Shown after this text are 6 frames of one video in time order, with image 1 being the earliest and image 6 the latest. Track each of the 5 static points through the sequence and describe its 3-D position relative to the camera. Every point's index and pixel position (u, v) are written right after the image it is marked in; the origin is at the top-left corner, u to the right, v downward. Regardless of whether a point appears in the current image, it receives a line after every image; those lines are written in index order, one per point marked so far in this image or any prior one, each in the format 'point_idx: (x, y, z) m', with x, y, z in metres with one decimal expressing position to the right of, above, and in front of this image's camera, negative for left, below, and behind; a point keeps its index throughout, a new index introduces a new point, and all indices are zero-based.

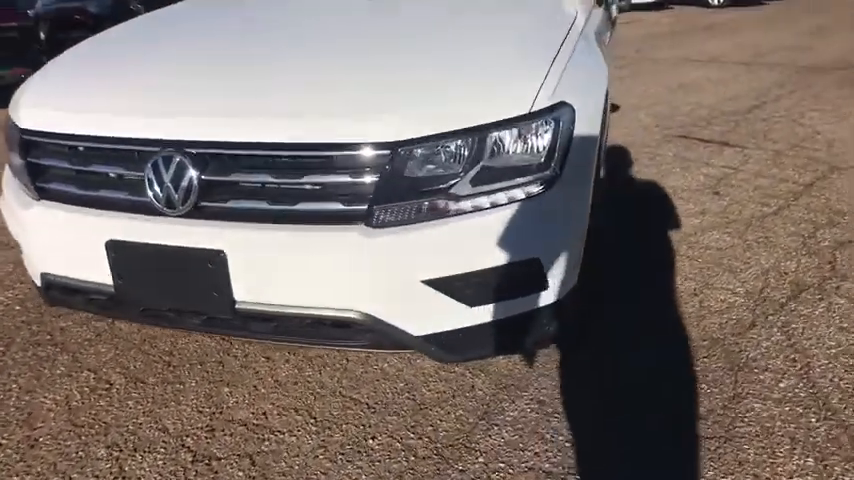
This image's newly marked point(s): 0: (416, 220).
0: (0.0, +0.1, +2.2) m
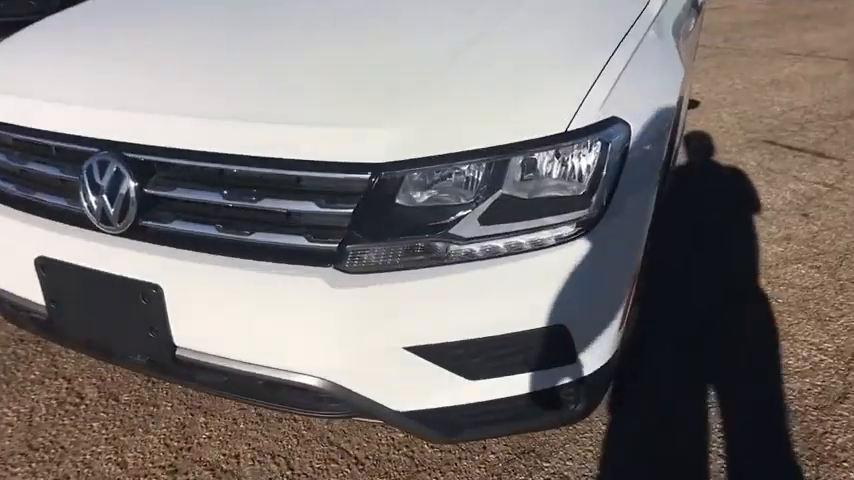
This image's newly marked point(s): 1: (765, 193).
0: (-0.1, 0.0, +1.7) m
1: (+1.7, +0.2, +4.1) m
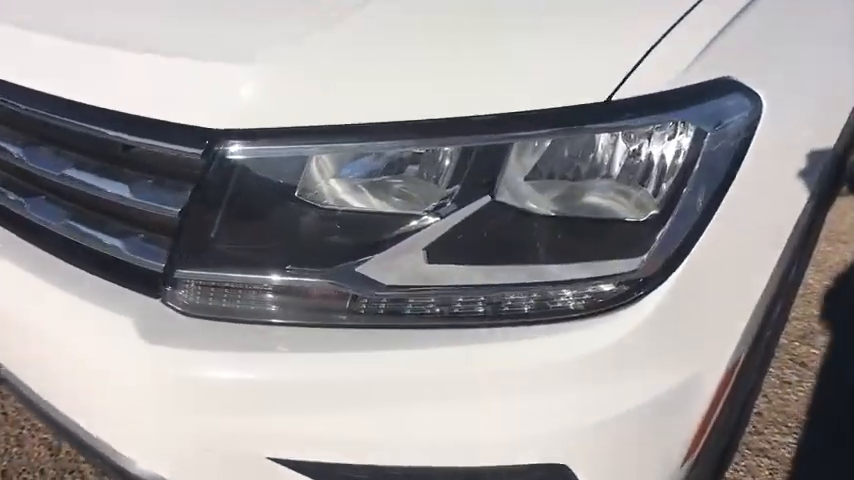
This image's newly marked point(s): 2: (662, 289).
0: (-0.2, -0.1, +1.0) m
1: (+2.0, +0.1, +3.0) m
2: (+0.3, 0.0, +0.9) m
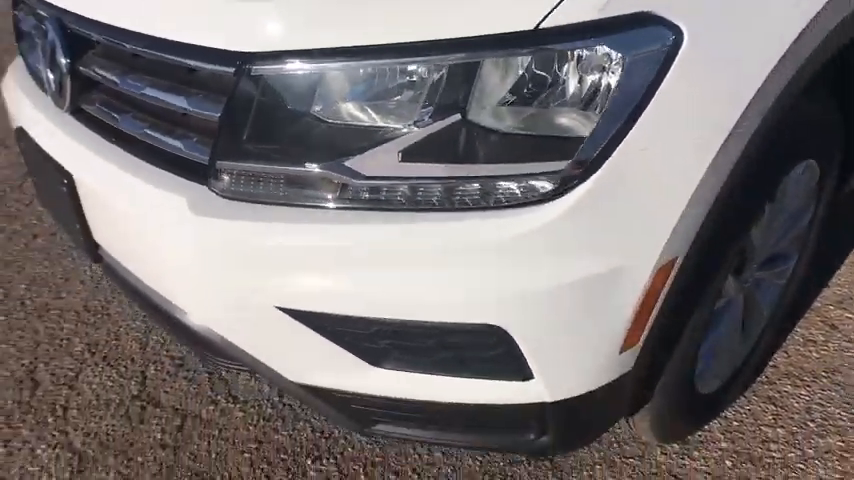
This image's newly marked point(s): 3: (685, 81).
0: (-0.2, +0.1, +1.3) m
1: (+2.2, +0.2, +3.0) m
2: (+0.2, +0.1, +1.2) m
3: (+0.4, +0.2, +1.2) m
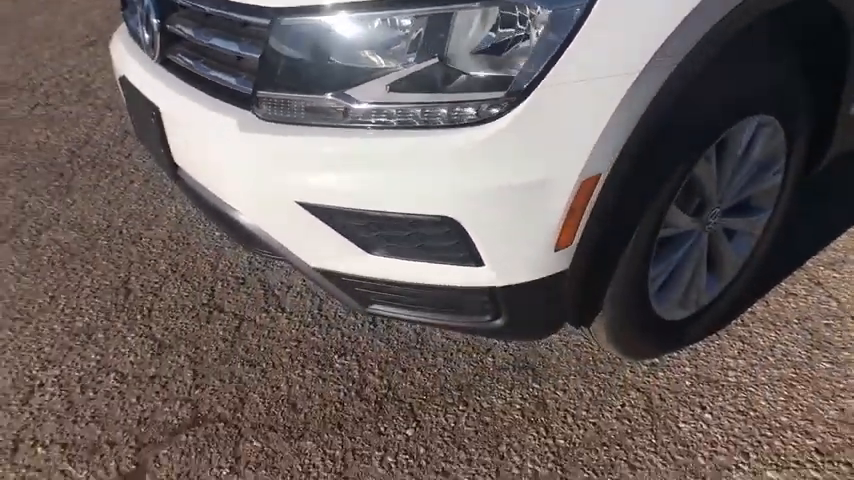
0: (-0.2, +0.2, +1.7) m
1: (+2.4, +0.3, +3.2) m
2: (+0.2, +0.2, +1.6) m
3: (+0.4, +0.4, +1.6) m
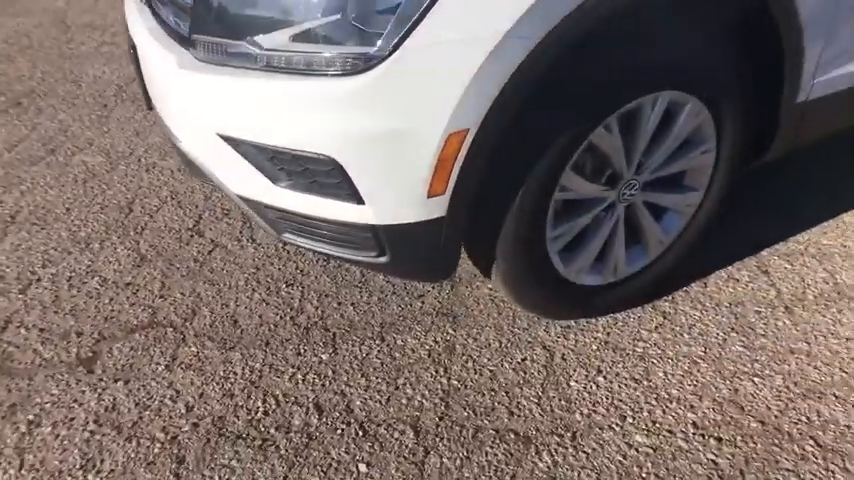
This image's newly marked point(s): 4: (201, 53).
0: (-0.5, +0.4, +2.0) m
1: (+2.3, +0.2, +3.0) m
2: (-0.1, +0.3, +1.8) m
3: (+0.1, +0.5, +1.8) m
4: (-0.5, +0.4, +2.0) m
